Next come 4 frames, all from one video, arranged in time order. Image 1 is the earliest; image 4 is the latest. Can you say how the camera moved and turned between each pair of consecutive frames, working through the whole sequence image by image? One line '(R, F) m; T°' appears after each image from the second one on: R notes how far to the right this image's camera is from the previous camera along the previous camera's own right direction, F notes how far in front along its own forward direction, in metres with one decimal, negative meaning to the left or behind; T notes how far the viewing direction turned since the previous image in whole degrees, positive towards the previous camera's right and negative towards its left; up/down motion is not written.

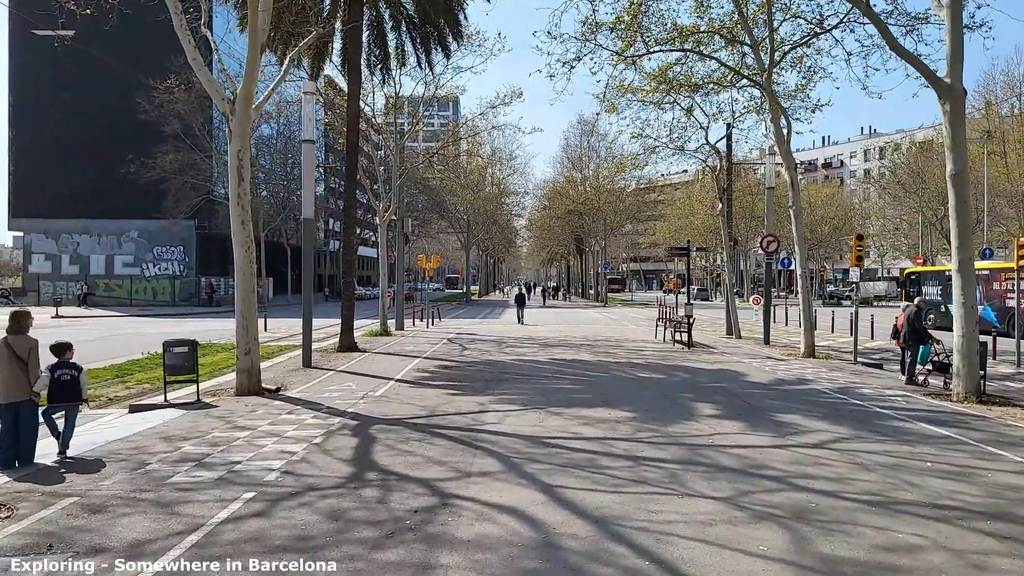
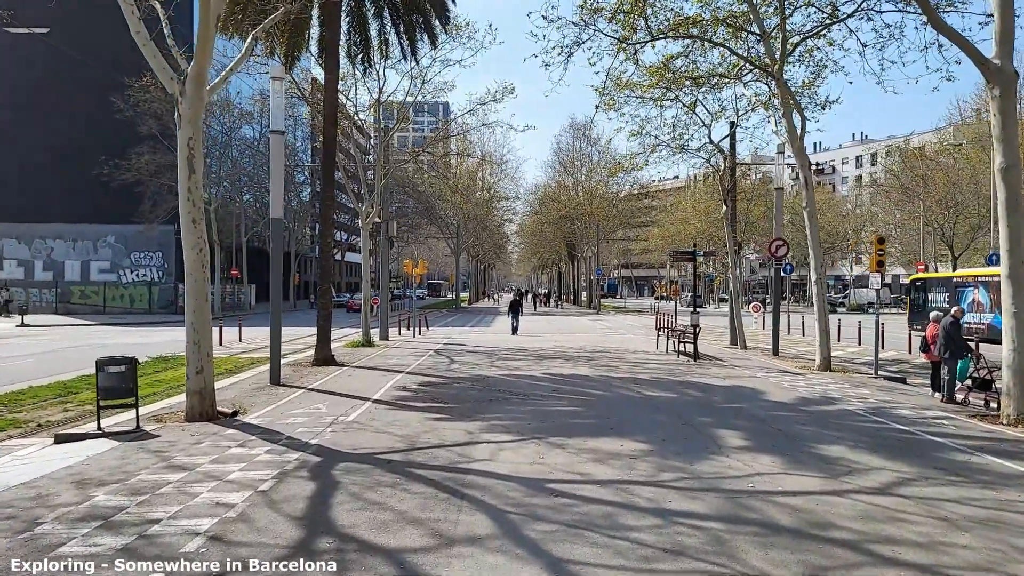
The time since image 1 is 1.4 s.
(0.0, +1.5) m; +1°
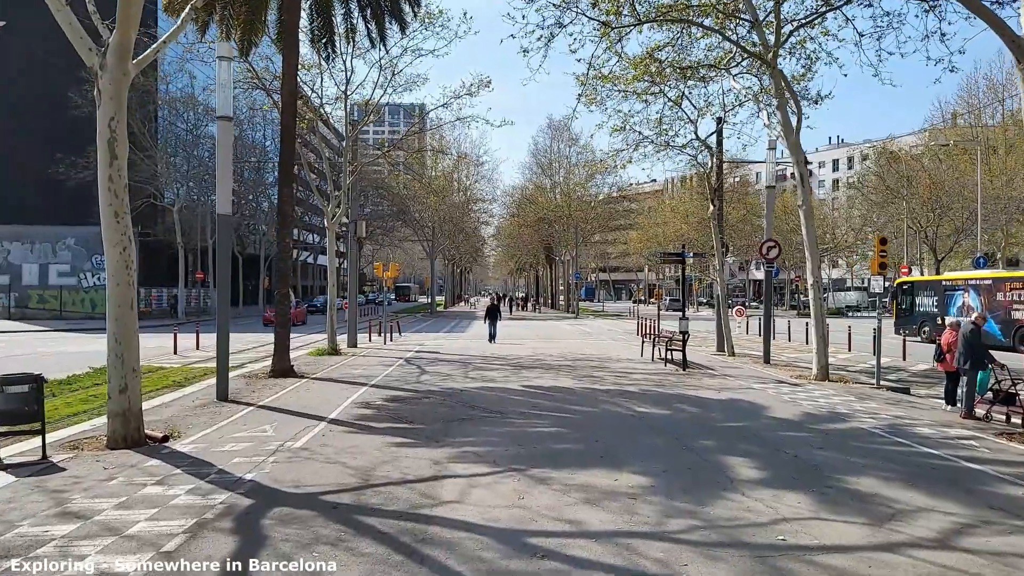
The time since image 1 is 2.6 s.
(0.0, +1.3) m; +2°
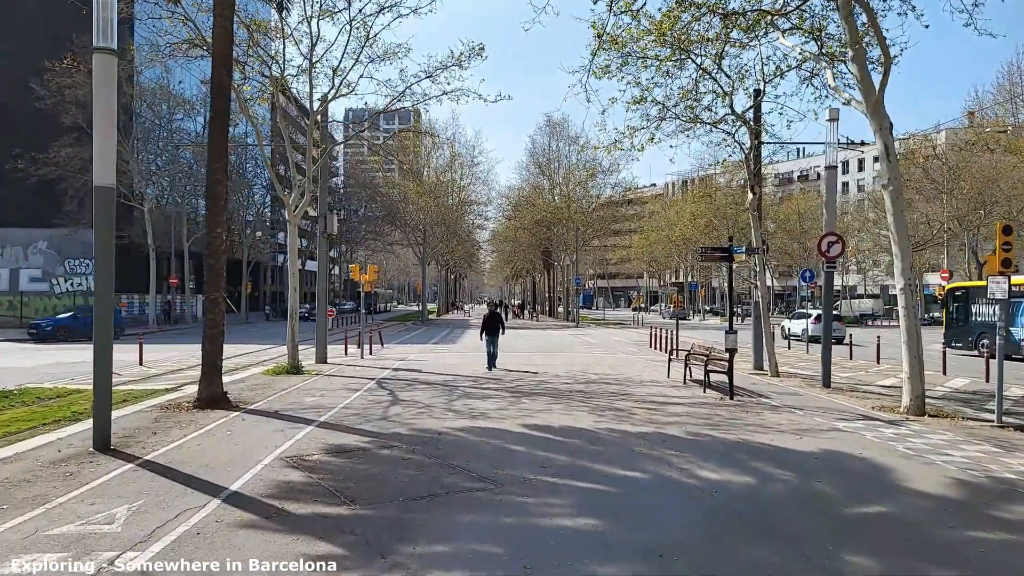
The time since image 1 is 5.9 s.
(0.0, +3.6) m; 0°
